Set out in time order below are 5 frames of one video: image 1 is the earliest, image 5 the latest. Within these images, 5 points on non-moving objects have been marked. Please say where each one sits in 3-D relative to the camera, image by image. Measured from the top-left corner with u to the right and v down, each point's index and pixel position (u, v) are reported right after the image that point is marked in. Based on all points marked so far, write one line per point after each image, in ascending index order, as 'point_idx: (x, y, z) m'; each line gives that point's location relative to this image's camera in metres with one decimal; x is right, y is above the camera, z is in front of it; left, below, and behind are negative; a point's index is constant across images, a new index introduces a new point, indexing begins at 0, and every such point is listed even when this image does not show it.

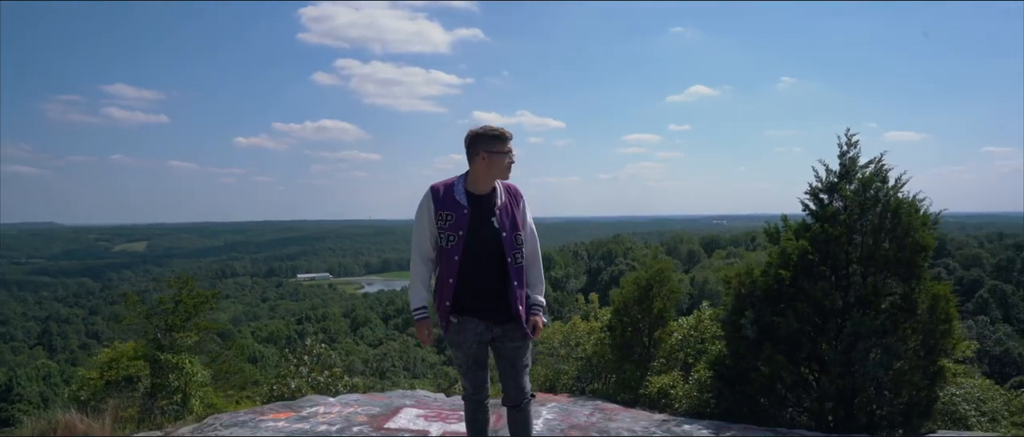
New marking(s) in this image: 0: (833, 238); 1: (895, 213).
0: (+5.0, -0.3, +10.5) m
1: (+5.8, +0.1, +10.4) m
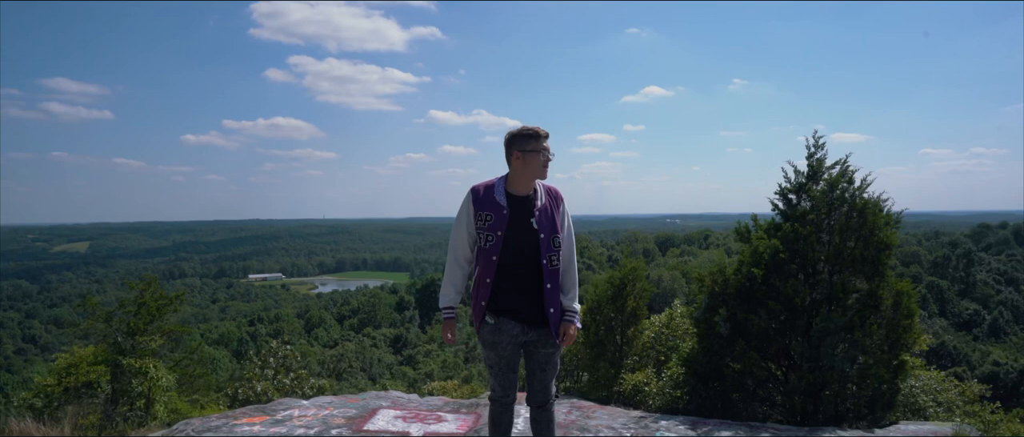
0: (+4.4, -0.3, +10.4) m
1: (+5.1, +0.1, +10.1) m
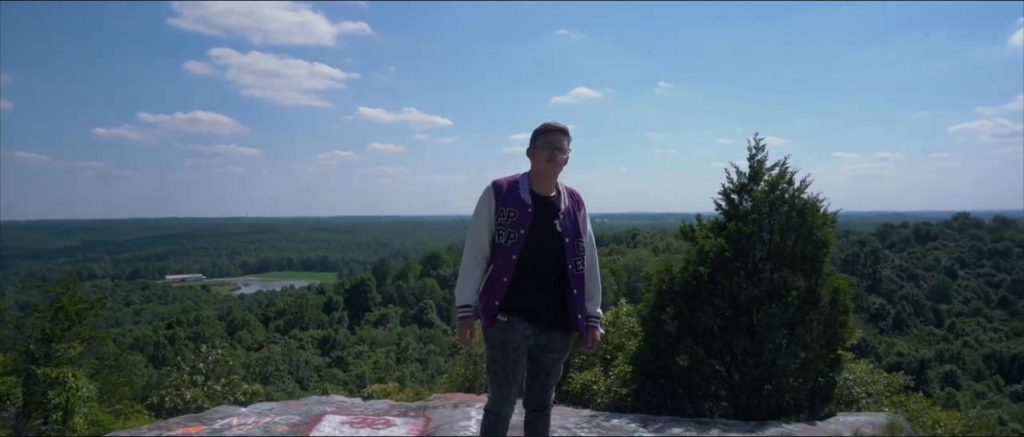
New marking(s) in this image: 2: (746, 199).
0: (+3.6, -0.3, +10.7) m
1: (+4.4, +0.1, +10.5) m
2: (+3.8, +0.3, +11.4) m
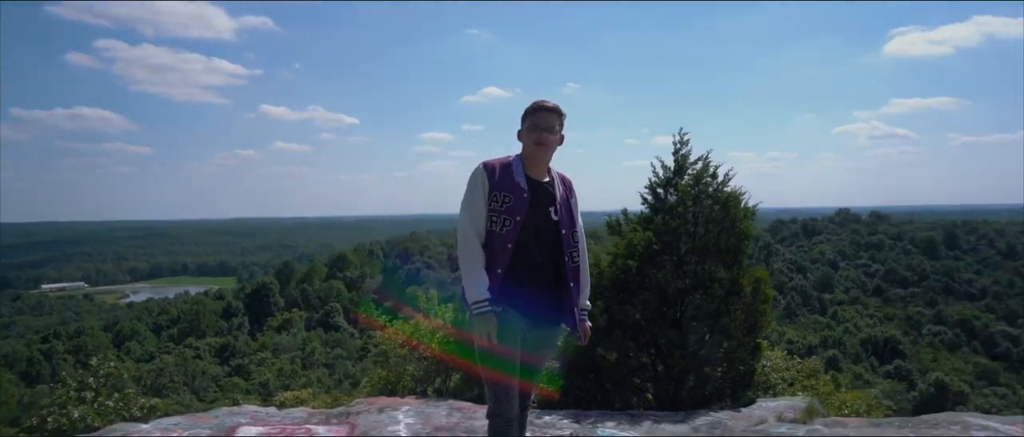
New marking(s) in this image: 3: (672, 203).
0: (+2.5, -0.2, +10.8) m
1: (+3.3, +0.2, +10.7) m
2: (+2.6, +0.4, +11.5) m
3: (+2.5, +0.3, +11.1) m
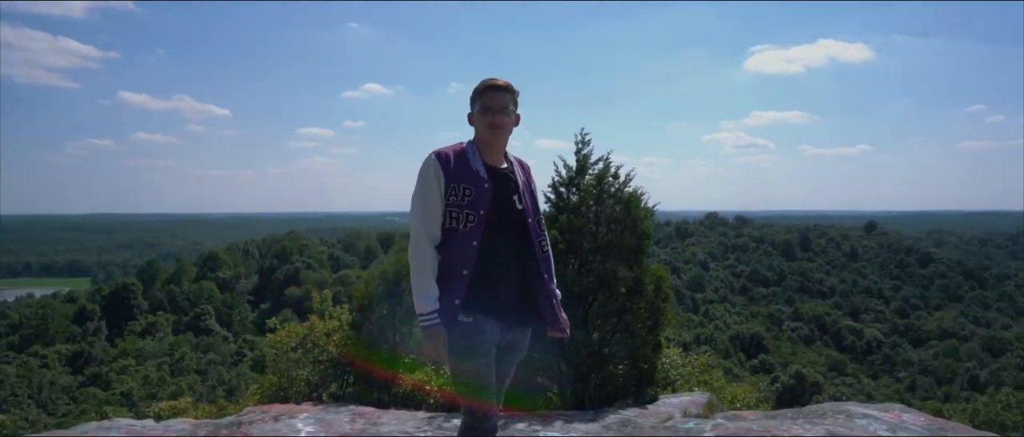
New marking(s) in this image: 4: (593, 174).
0: (+1.0, -0.1, +10.8) m
1: (+1.8, +0.2, +10.9) m
2: (+1.0, +0.4, +11.6) m
3: (+1.0, +0.3, +11.2) m
4: (+1.3, +0.7, +11.2) m
